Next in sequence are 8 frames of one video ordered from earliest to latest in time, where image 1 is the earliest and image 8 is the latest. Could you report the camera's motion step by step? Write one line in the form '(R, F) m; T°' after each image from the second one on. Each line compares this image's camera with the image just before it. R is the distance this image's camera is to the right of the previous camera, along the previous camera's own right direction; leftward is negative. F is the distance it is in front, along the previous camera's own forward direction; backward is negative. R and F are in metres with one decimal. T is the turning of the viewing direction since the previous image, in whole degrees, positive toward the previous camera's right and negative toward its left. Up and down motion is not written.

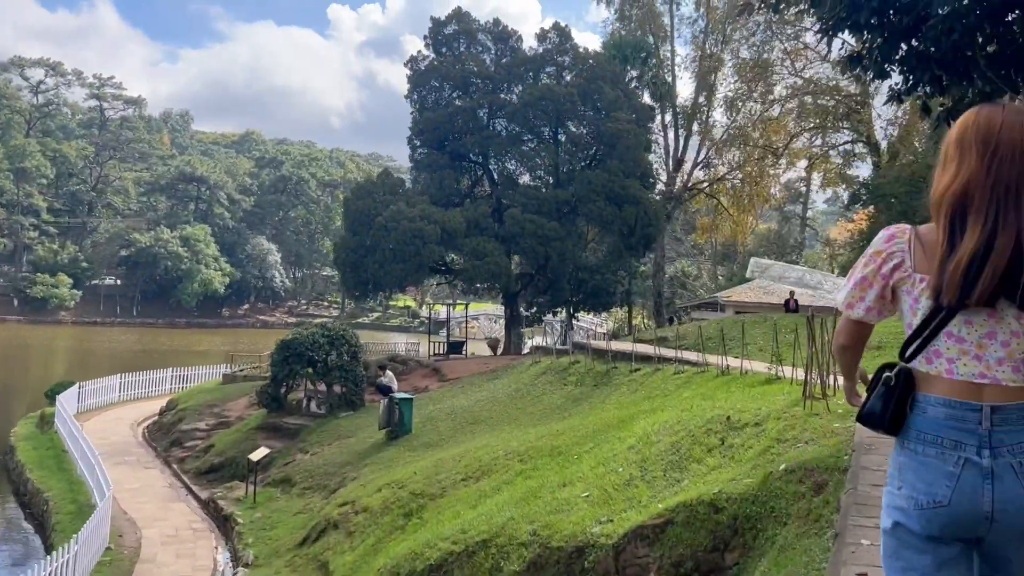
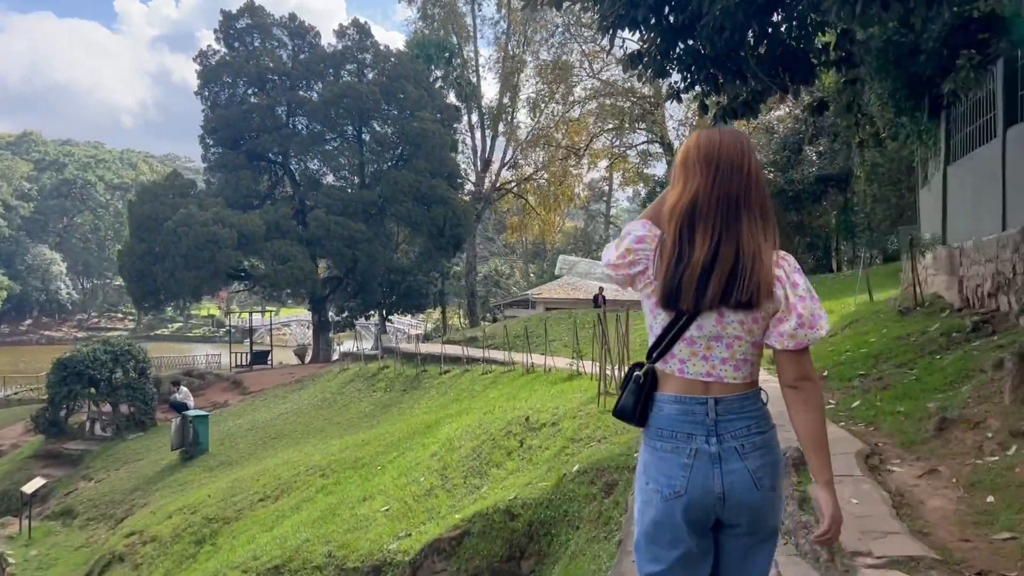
(+0.3, +0.3) m; +11°
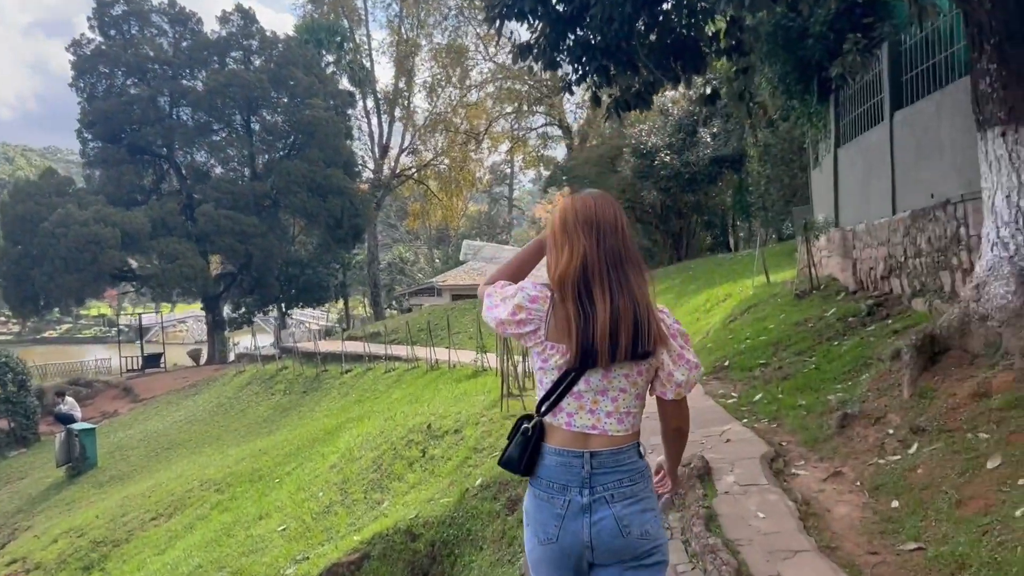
(+0.1, +0.3) m; +6°
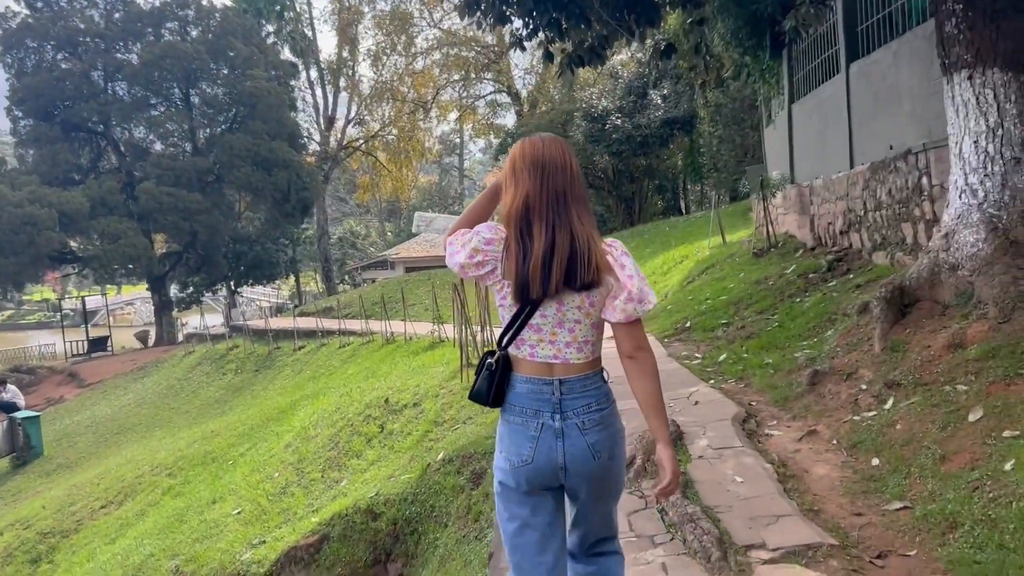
(0.0, +0.3) m; +3°
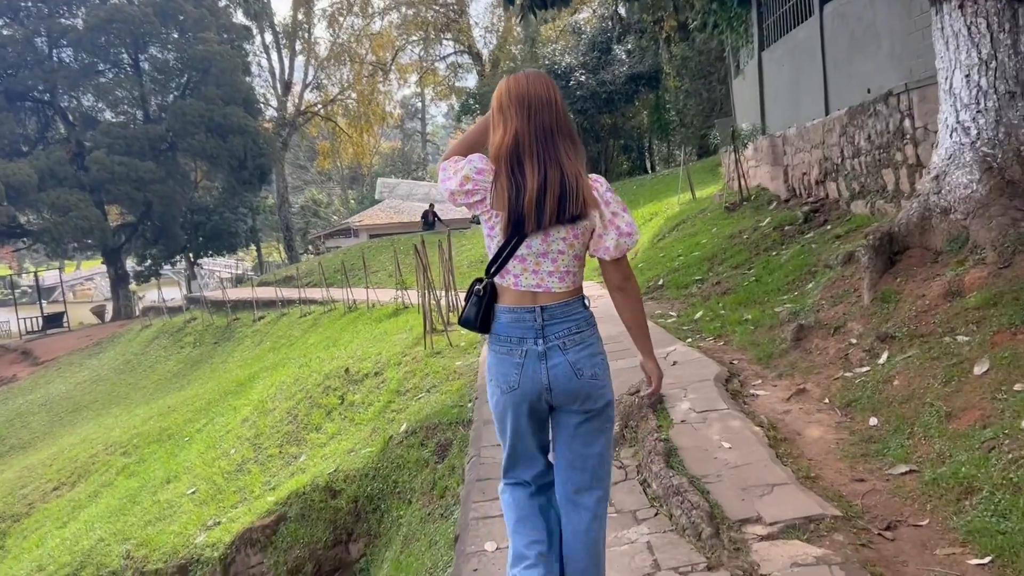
(0.0, +0.4) m; +2°
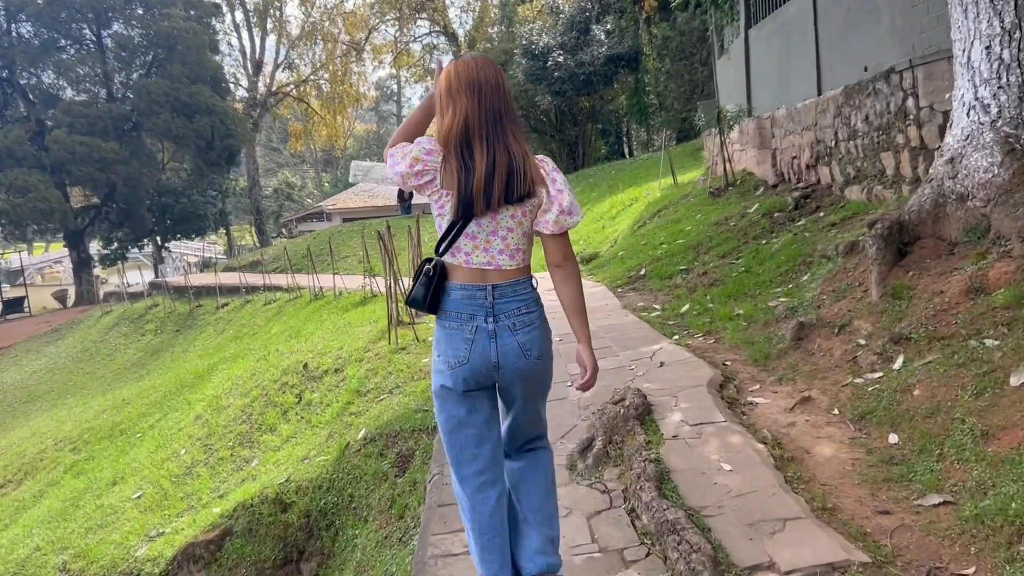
(0.0, +0.5) m; +1°
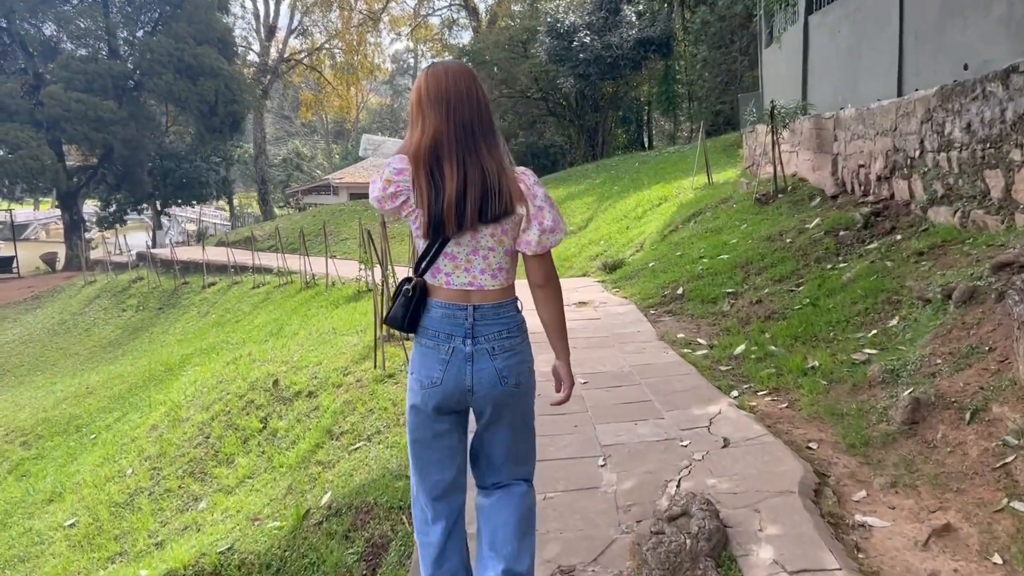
(-0.1, +1.1) m; 0°
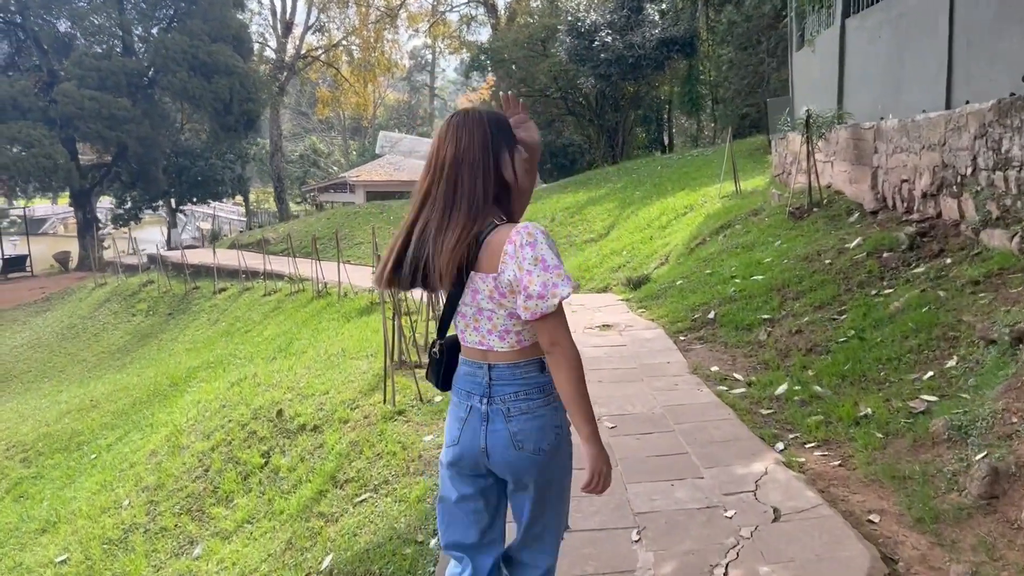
(0.0, +0.4) m; -1°
